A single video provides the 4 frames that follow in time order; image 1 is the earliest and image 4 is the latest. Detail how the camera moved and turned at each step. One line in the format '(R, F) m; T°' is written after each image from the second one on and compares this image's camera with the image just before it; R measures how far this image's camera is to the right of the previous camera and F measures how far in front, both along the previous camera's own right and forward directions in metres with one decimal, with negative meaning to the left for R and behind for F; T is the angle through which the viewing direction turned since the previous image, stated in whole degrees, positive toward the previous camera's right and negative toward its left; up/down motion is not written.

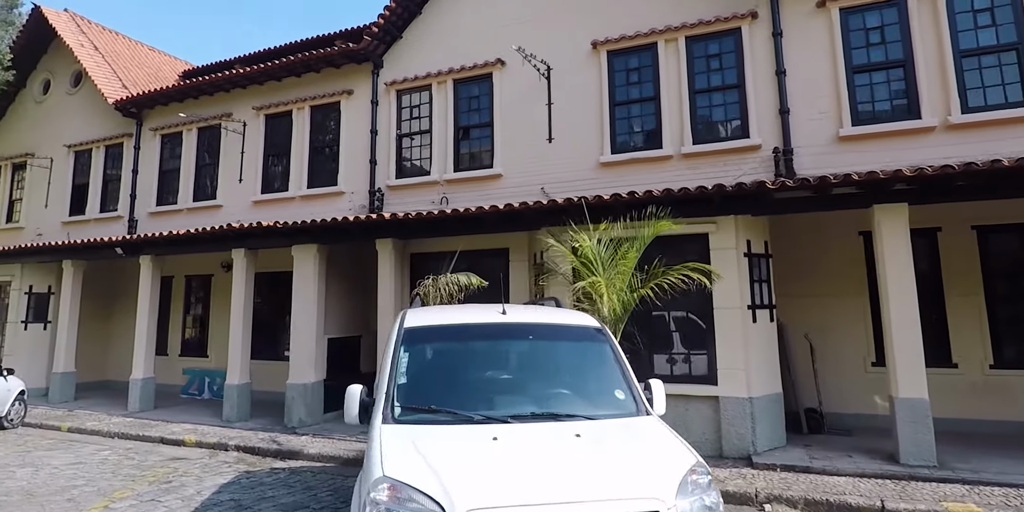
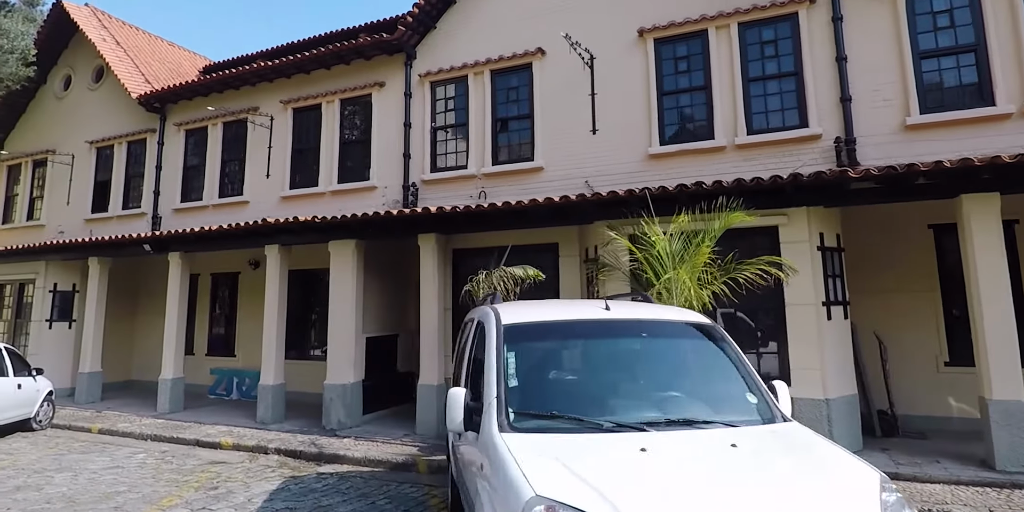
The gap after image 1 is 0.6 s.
(-0.6, +0.3) m; 0°
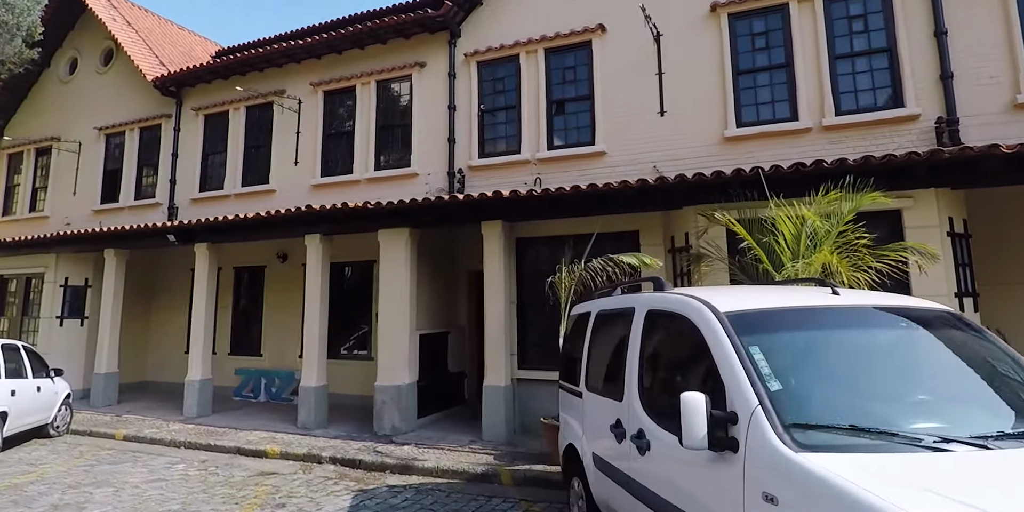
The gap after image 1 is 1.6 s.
(-1.1, +0.7) m; +1°
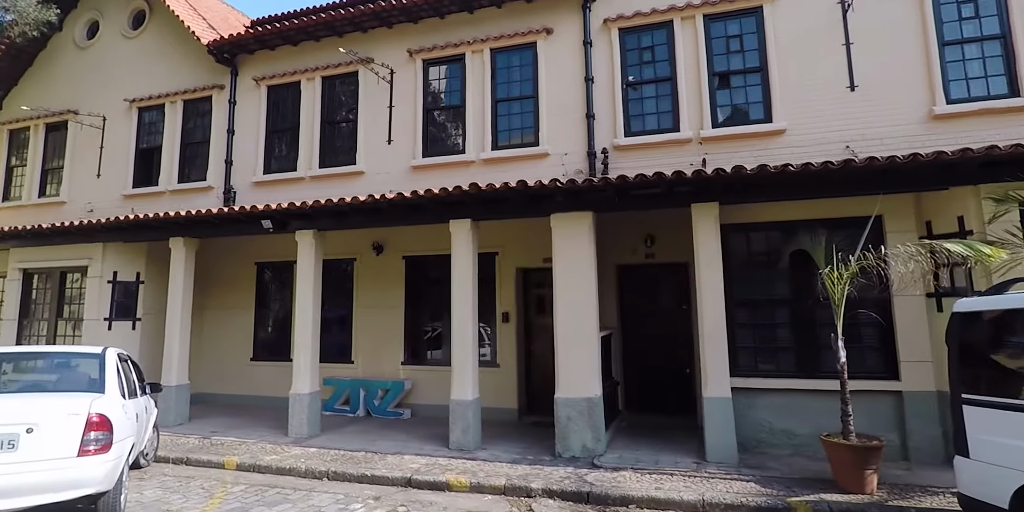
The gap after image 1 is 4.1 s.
(-3.0, +1.4) m; +5°
